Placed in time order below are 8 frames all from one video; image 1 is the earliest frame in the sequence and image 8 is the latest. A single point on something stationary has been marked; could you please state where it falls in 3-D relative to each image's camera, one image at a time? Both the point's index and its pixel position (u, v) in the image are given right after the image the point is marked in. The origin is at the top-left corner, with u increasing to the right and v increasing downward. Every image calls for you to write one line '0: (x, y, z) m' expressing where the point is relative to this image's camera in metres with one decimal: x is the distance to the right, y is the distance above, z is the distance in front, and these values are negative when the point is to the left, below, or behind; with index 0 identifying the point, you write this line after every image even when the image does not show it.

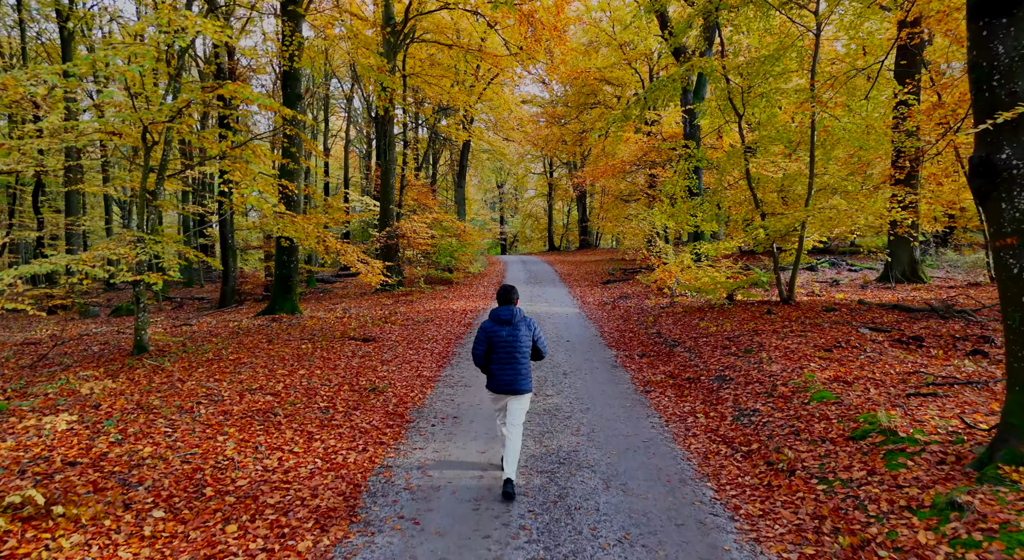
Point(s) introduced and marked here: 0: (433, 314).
0: (-2.1, -0.9, +17.5) m
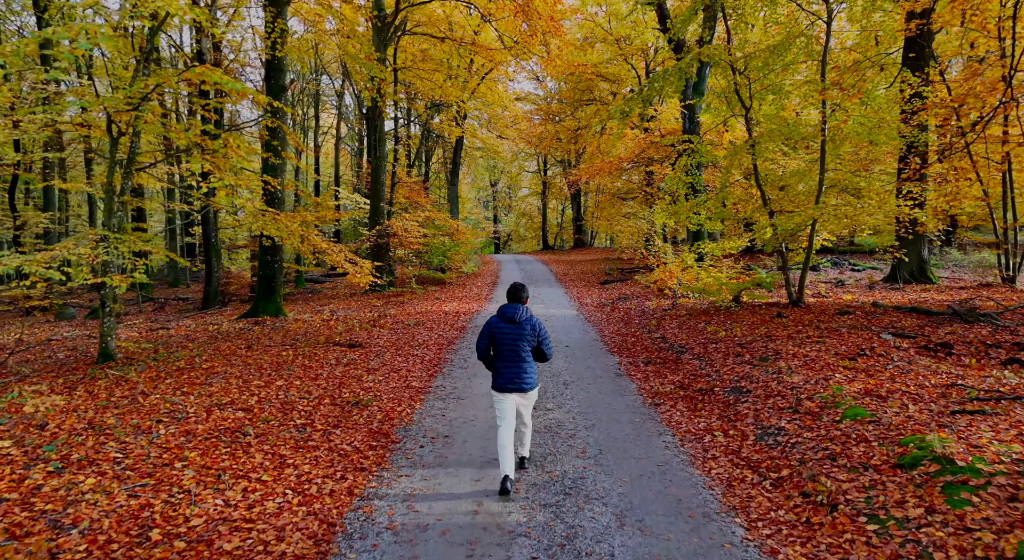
0: (-2.2, -0.9, +16.7) m
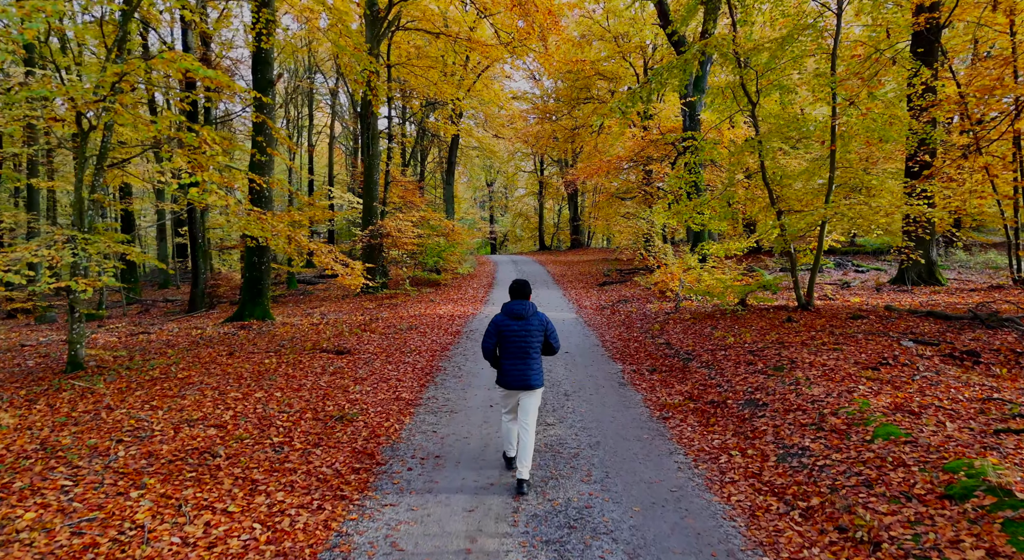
0: (-2.3, -1.0, +16.1) m
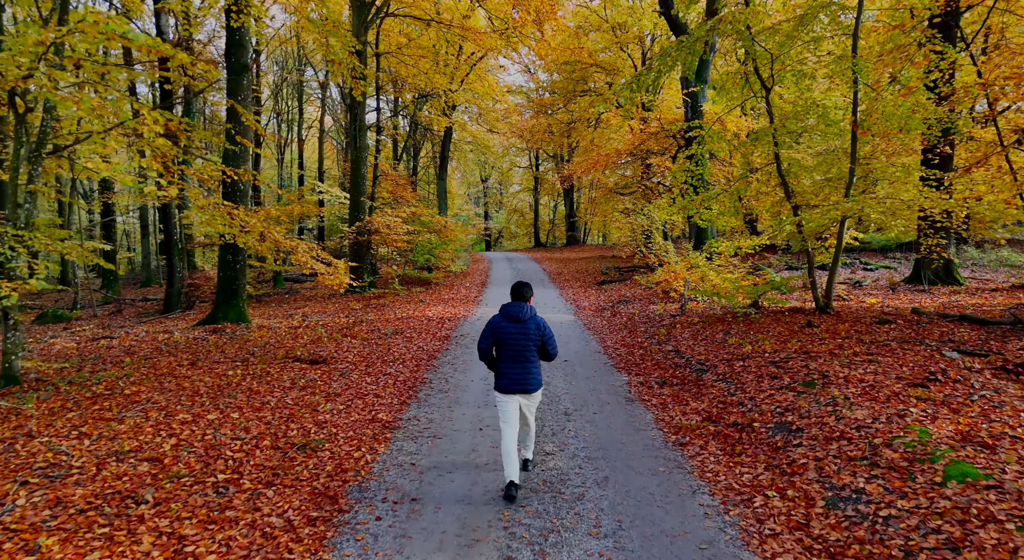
0: (-2.4, -1.0, +15.0) m
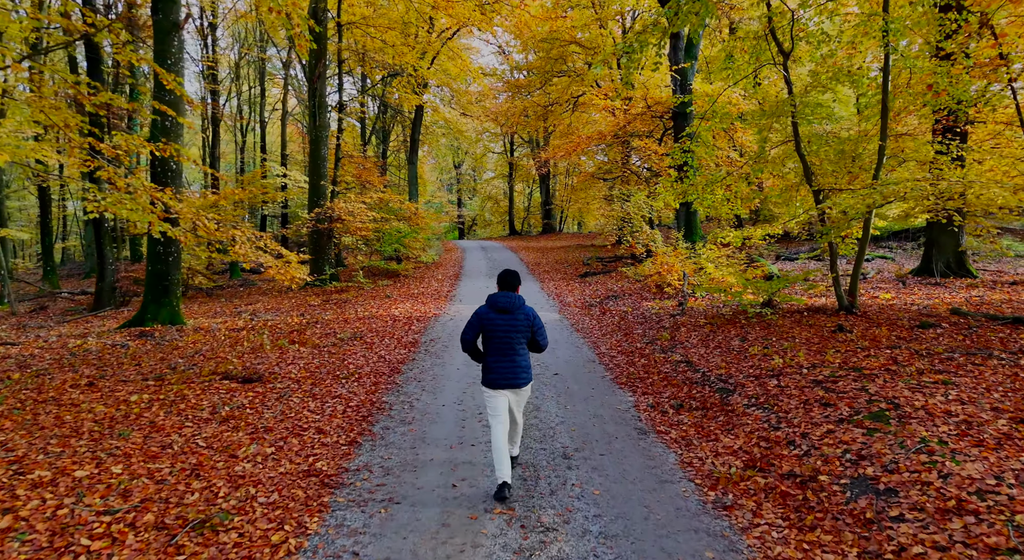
0: (-2.9, -0.9, +13.1) m
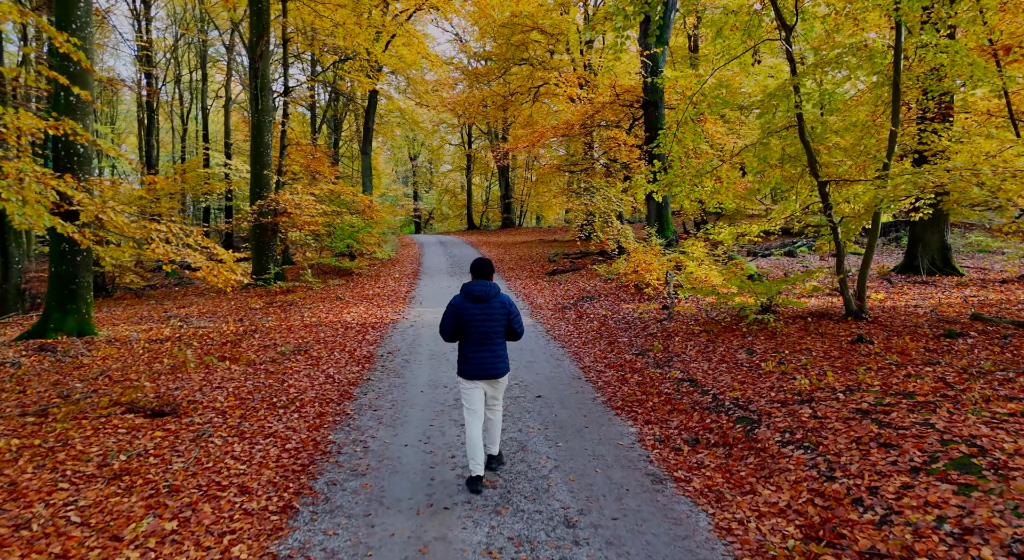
0: (-3.4, -0.9, +11.4) m
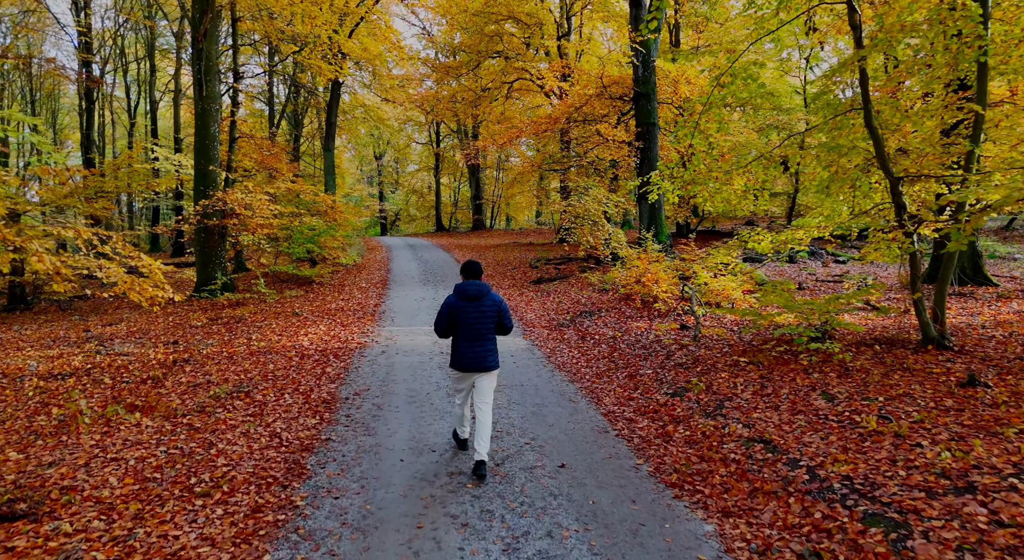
0: (-3.5, -1.2, +9.2) m
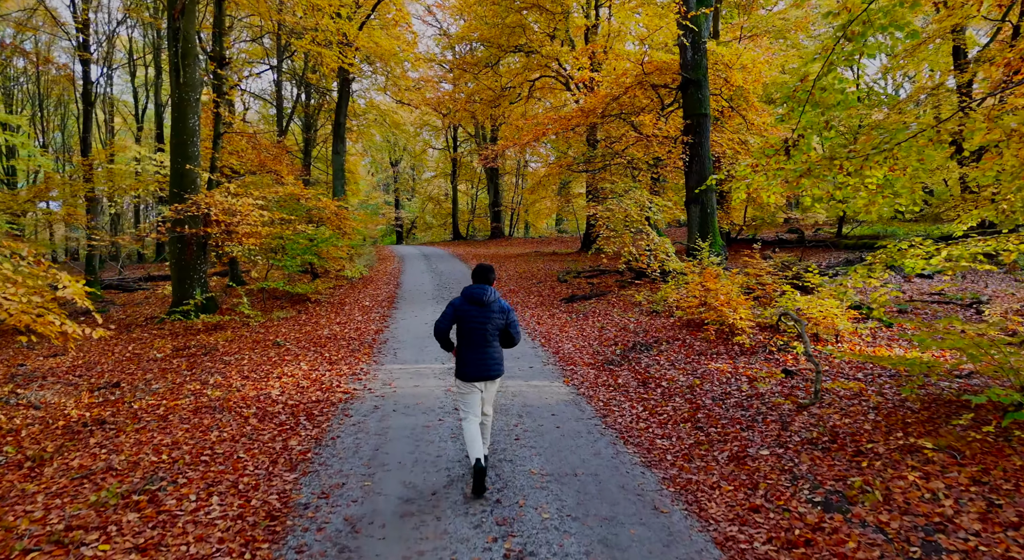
0: (-3.1, -1.5, +6.4) m
